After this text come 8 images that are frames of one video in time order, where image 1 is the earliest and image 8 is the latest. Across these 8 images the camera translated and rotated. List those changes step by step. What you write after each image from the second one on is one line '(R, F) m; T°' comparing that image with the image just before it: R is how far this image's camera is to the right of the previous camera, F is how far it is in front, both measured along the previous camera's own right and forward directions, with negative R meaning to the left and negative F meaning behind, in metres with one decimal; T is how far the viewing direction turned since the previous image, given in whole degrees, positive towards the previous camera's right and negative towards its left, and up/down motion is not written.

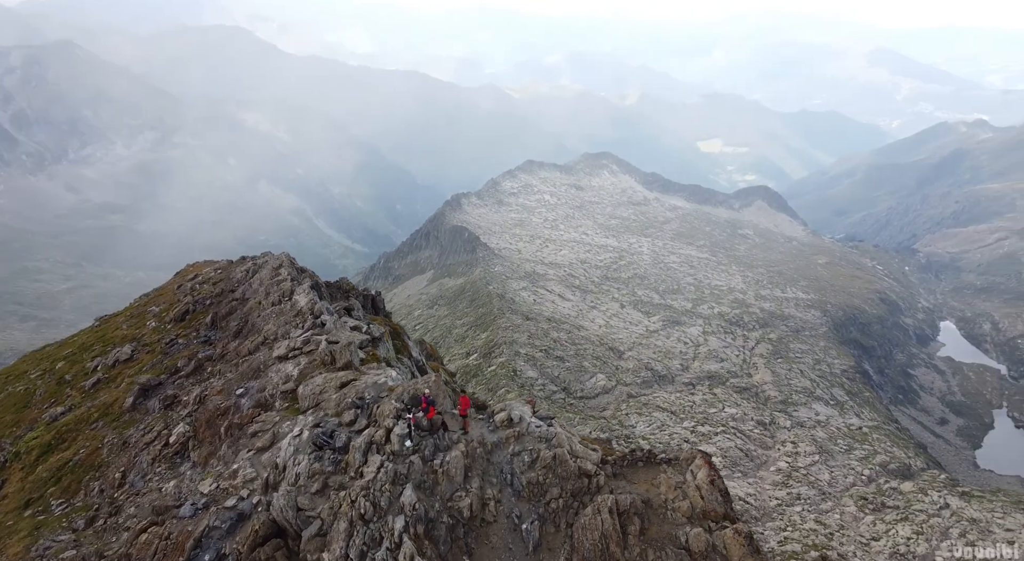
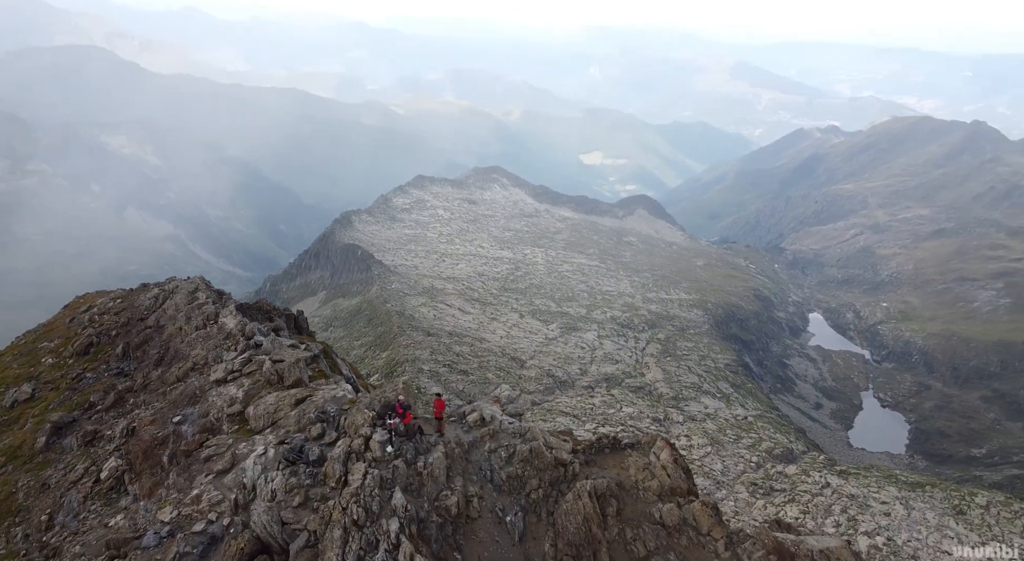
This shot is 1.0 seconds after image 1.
(-4.3, -1.6) m; +8°
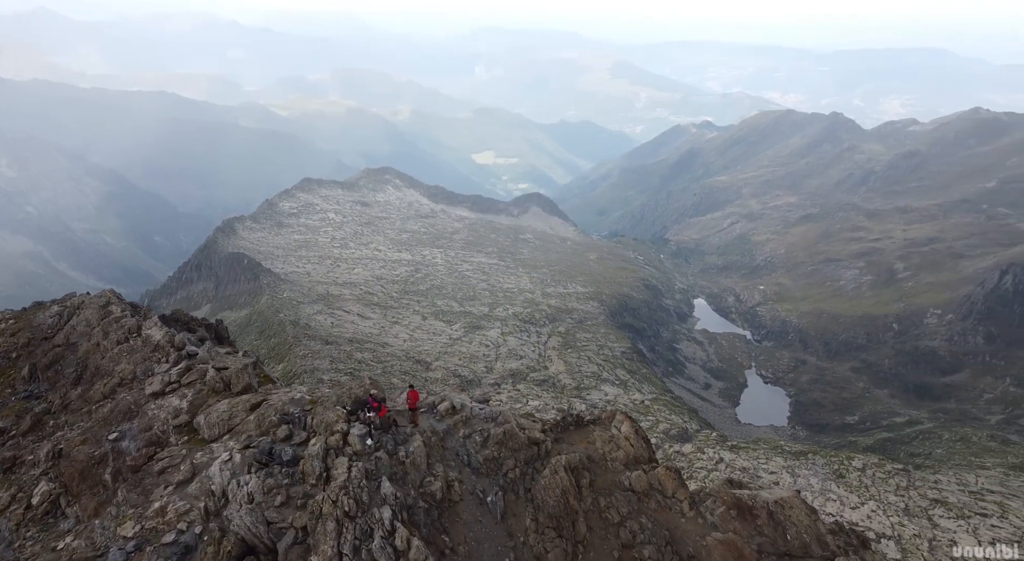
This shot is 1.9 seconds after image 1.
(-4.0, -1.5) m; +8°
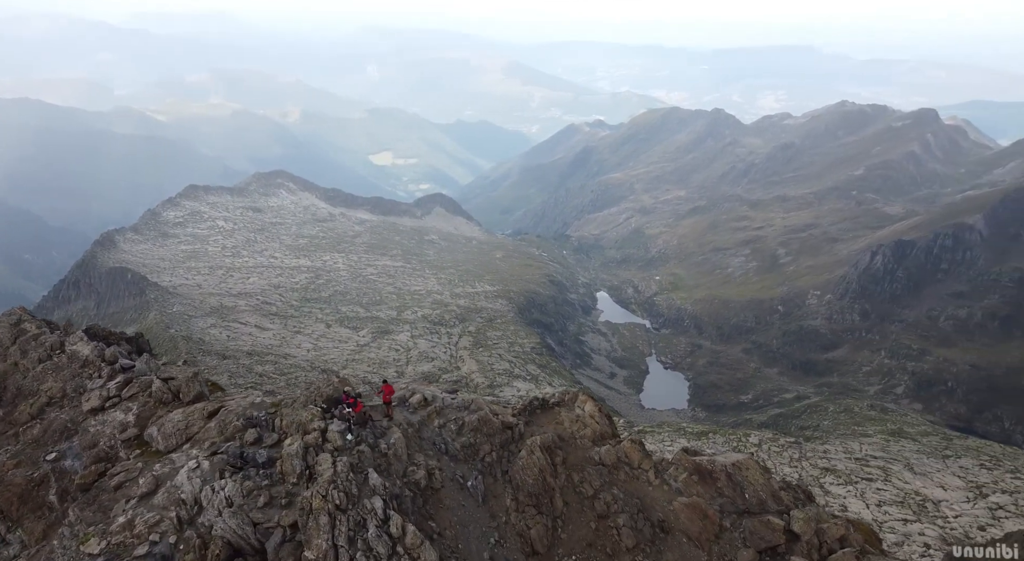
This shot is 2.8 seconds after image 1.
(-3.5, -1.4) m; +7°
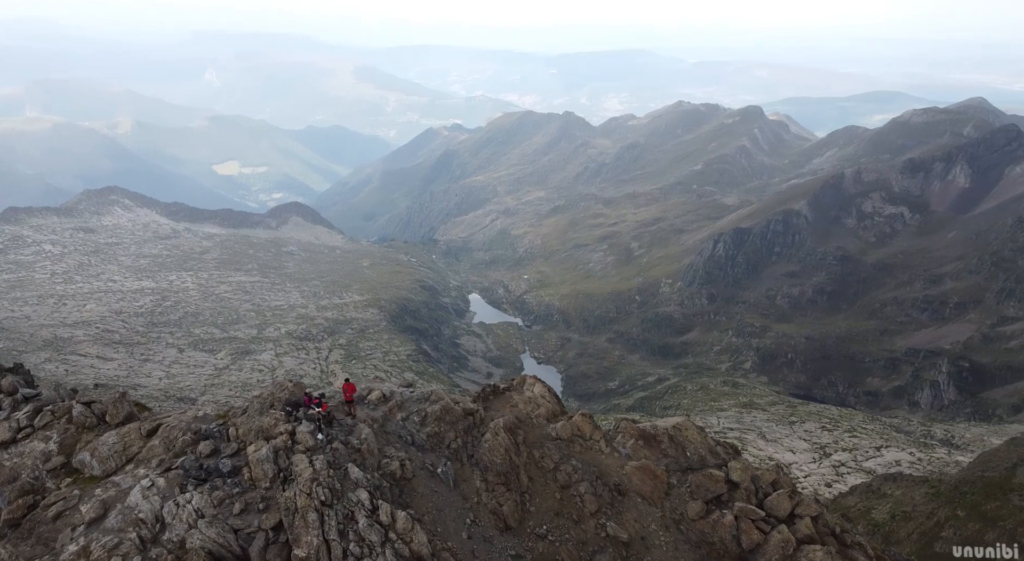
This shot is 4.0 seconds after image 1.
(-4.8, -1.9) m; +10°
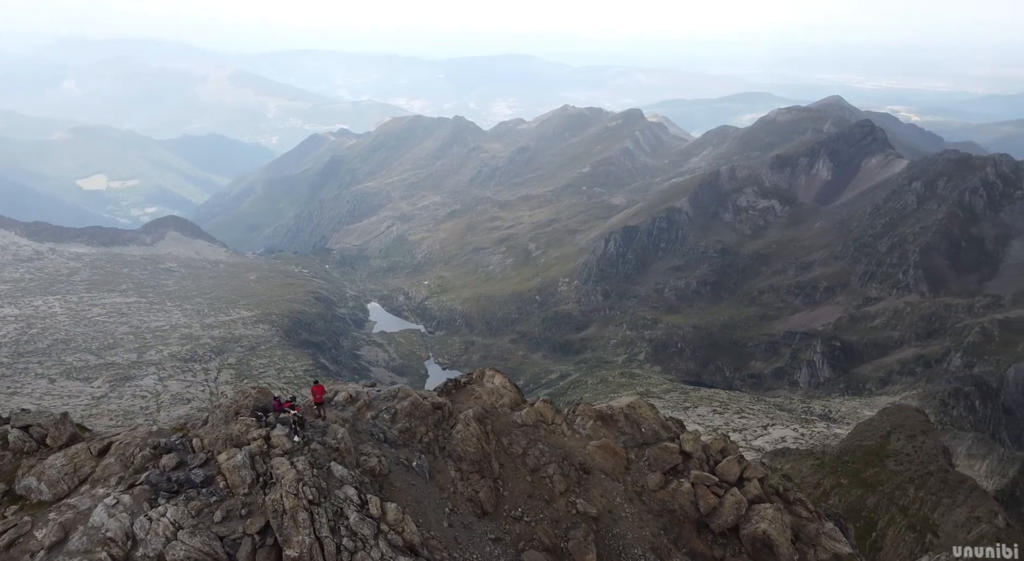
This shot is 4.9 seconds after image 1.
(-3.6, -1.7) m; +7°
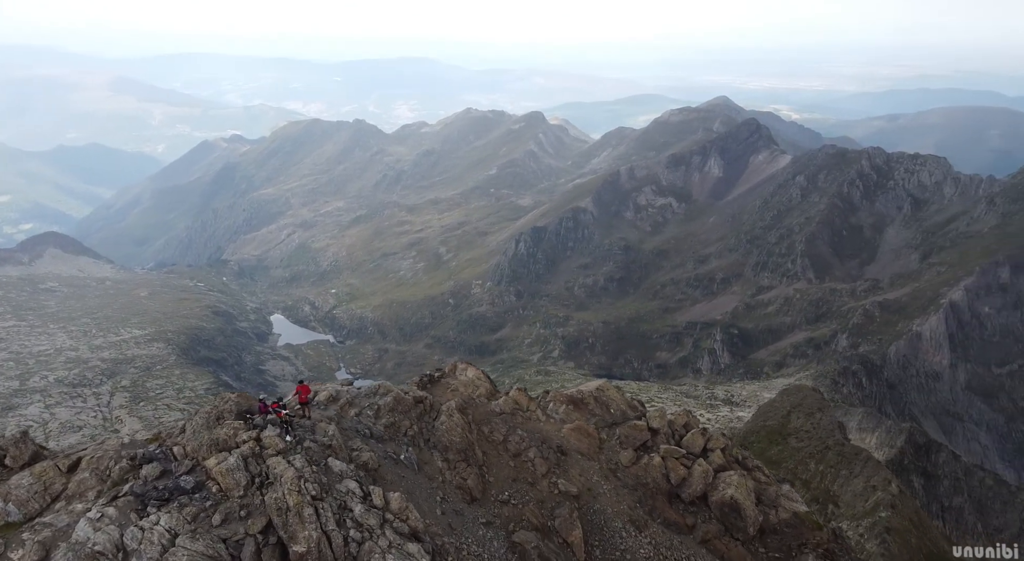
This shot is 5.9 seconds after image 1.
(-3.8, -1.8) m; +6°
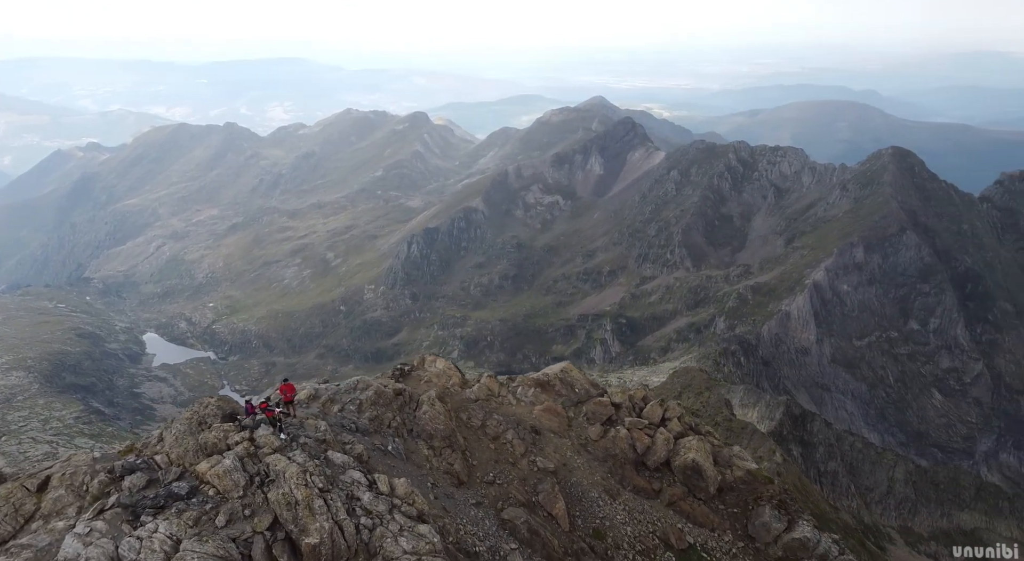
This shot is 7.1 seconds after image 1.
(-5.0, -2.2) m; +8°
